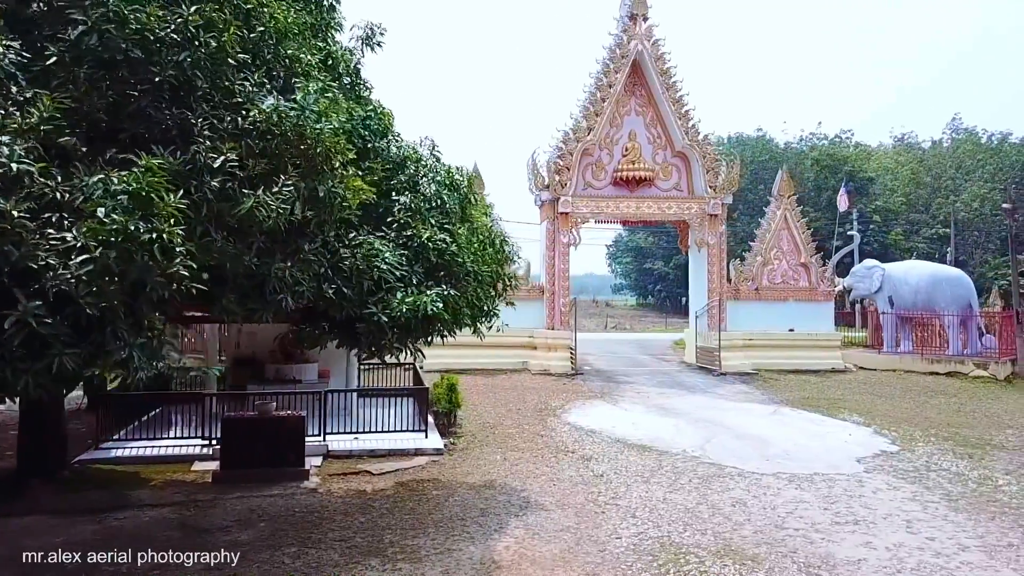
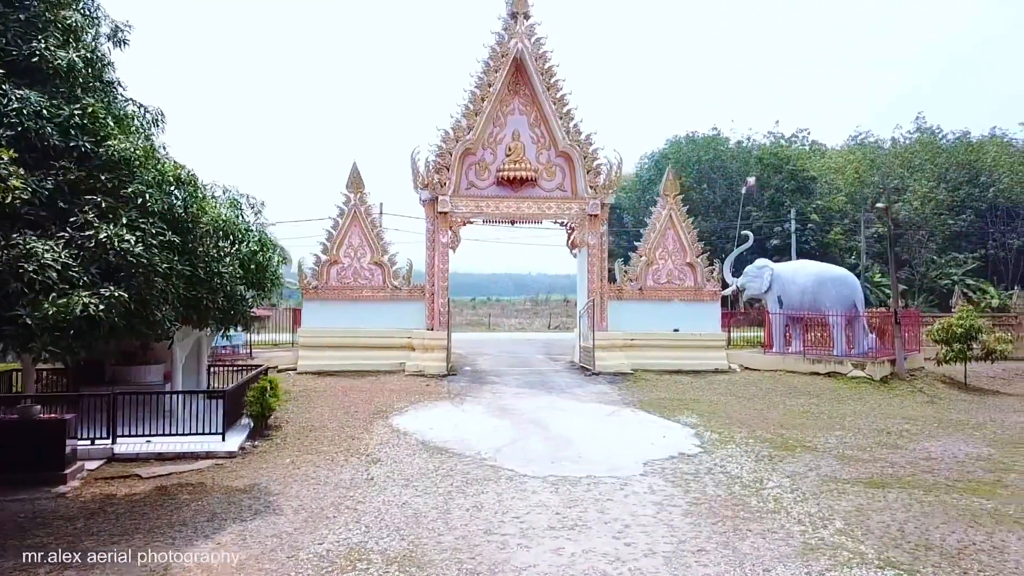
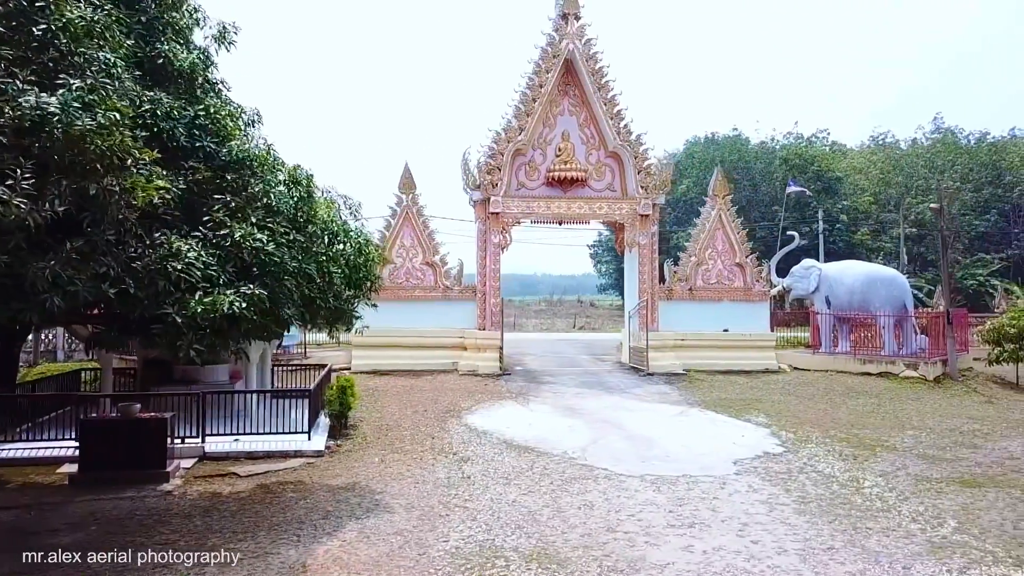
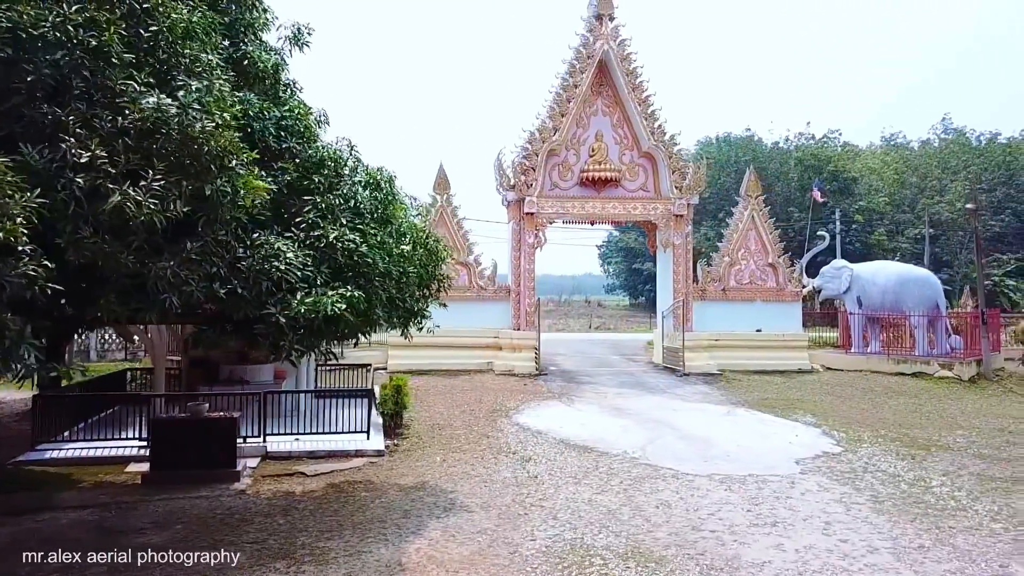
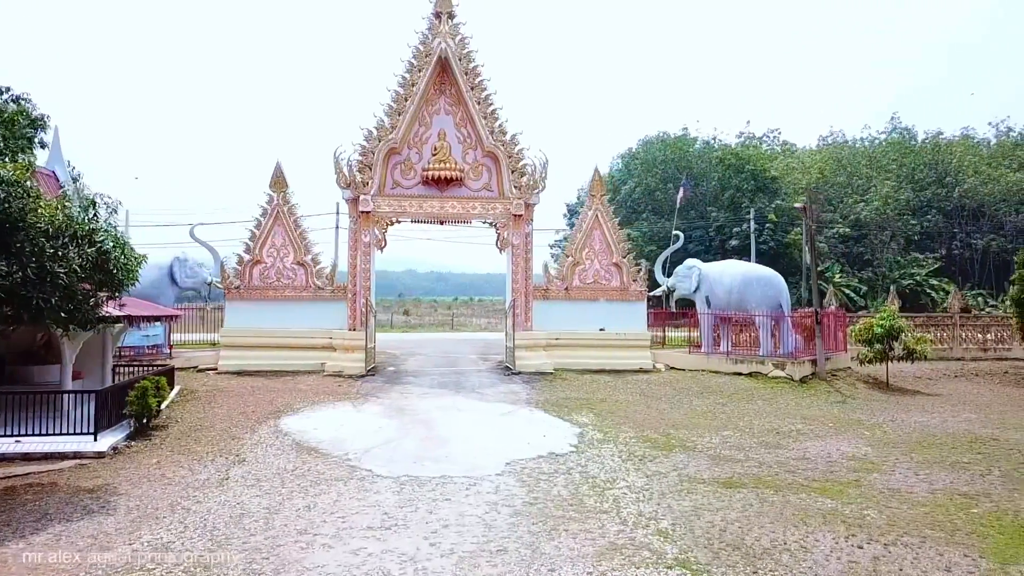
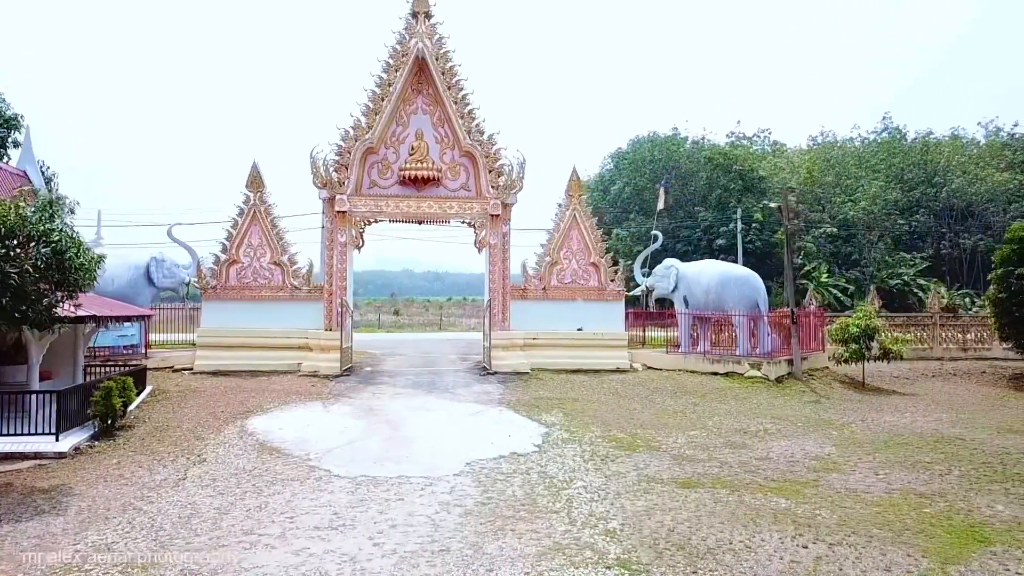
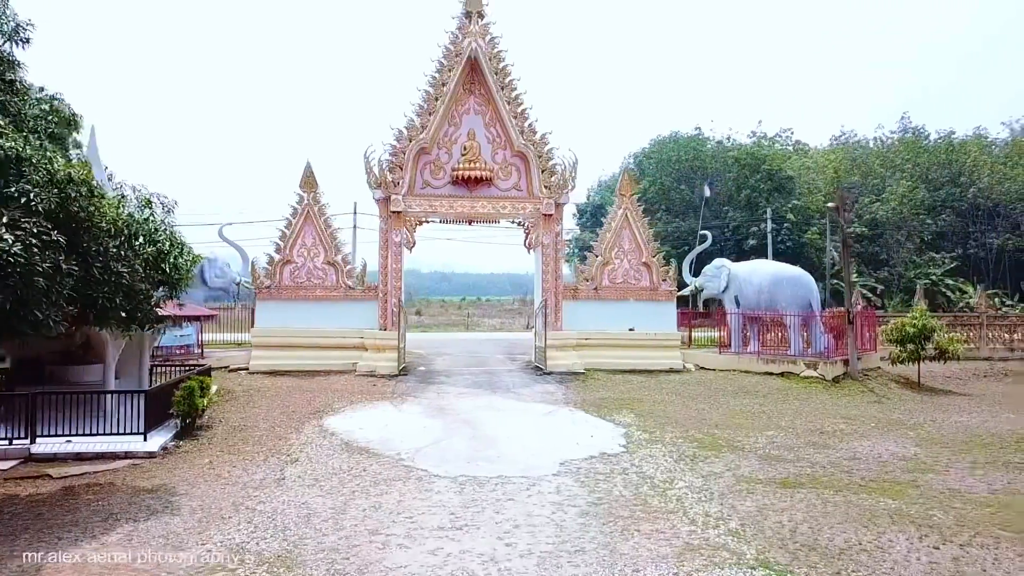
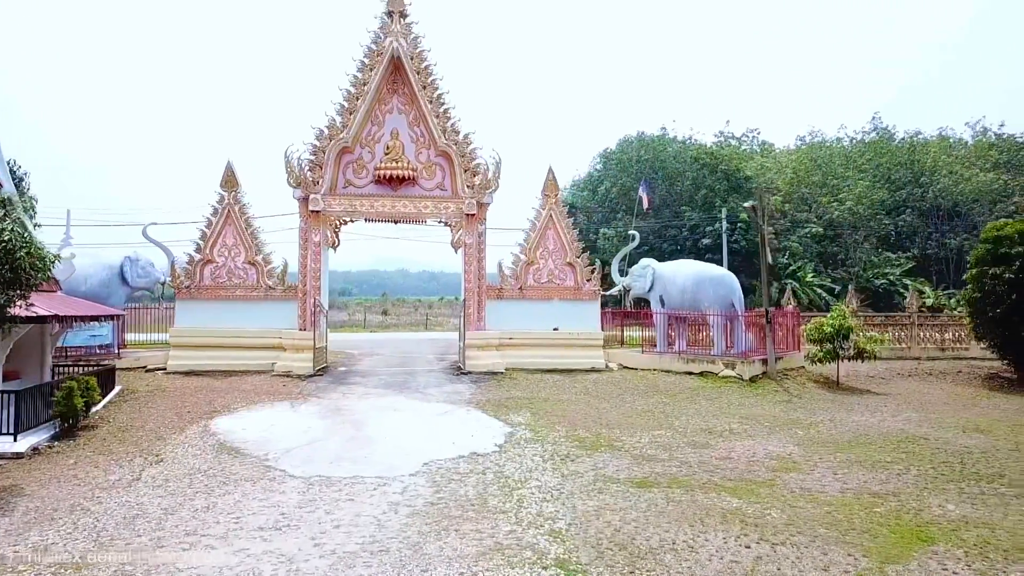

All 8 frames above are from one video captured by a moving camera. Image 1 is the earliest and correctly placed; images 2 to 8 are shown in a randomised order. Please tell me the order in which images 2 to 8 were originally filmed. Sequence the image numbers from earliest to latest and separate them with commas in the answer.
4, 3, 2, 7, 5, 6, 8
